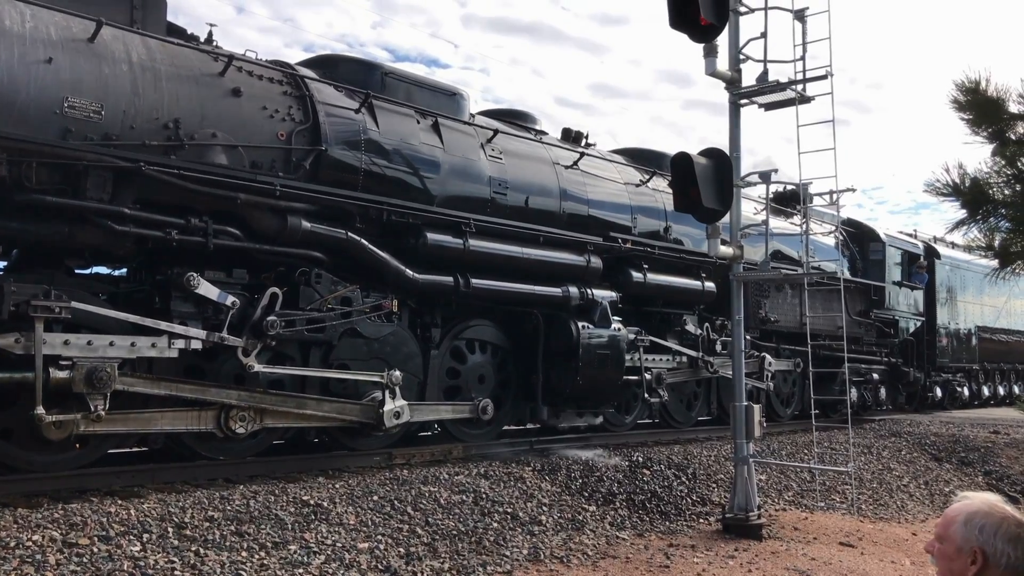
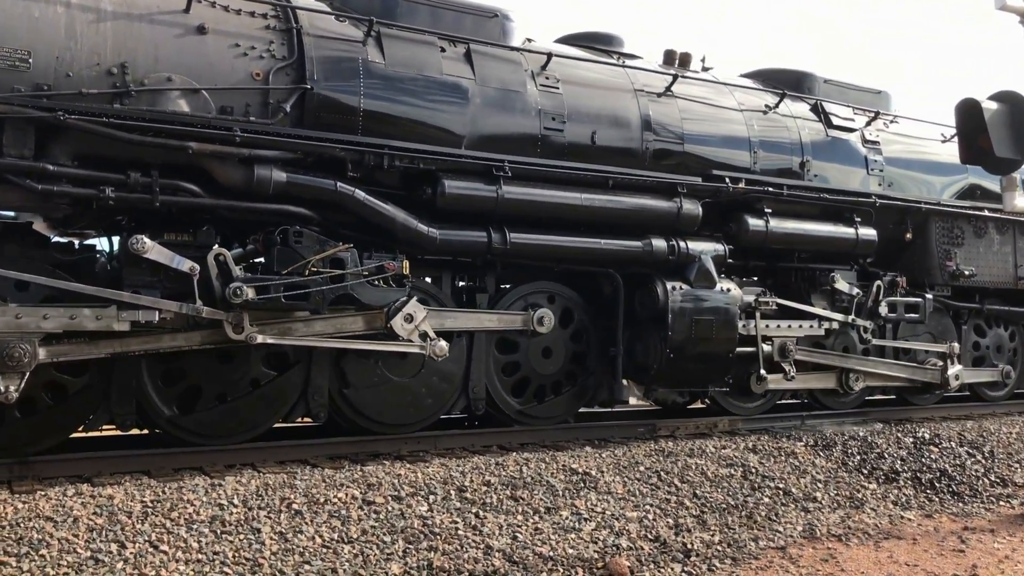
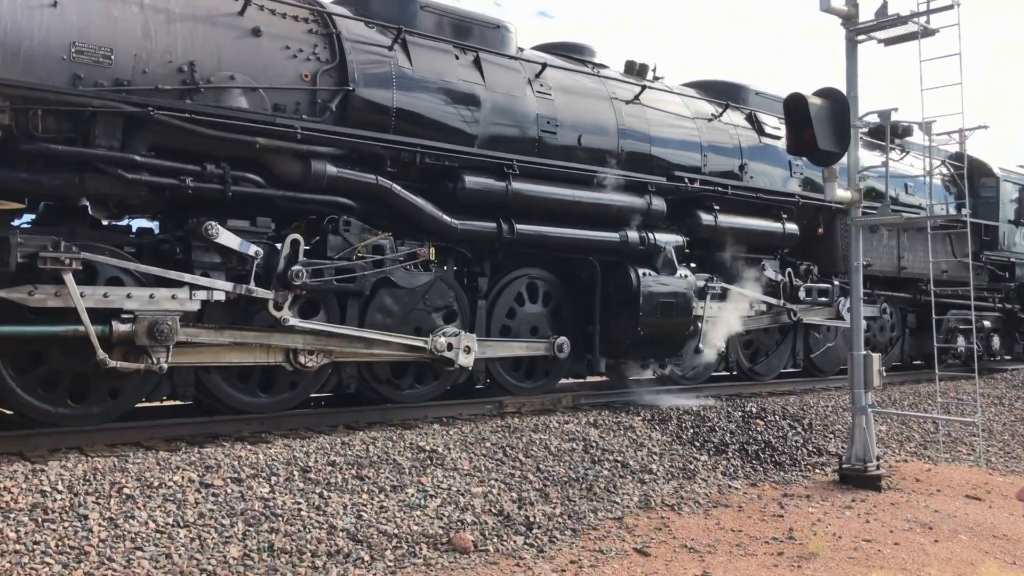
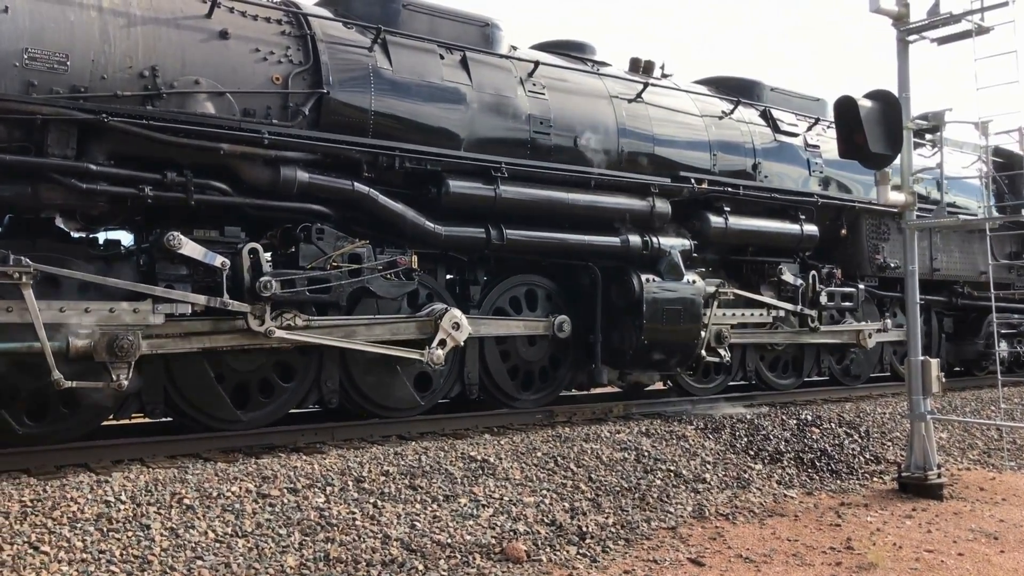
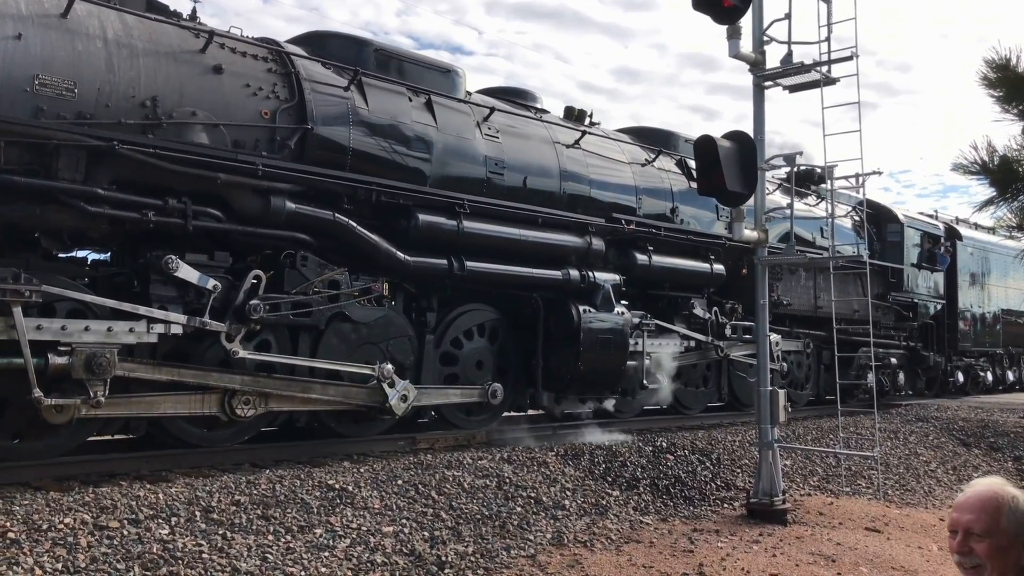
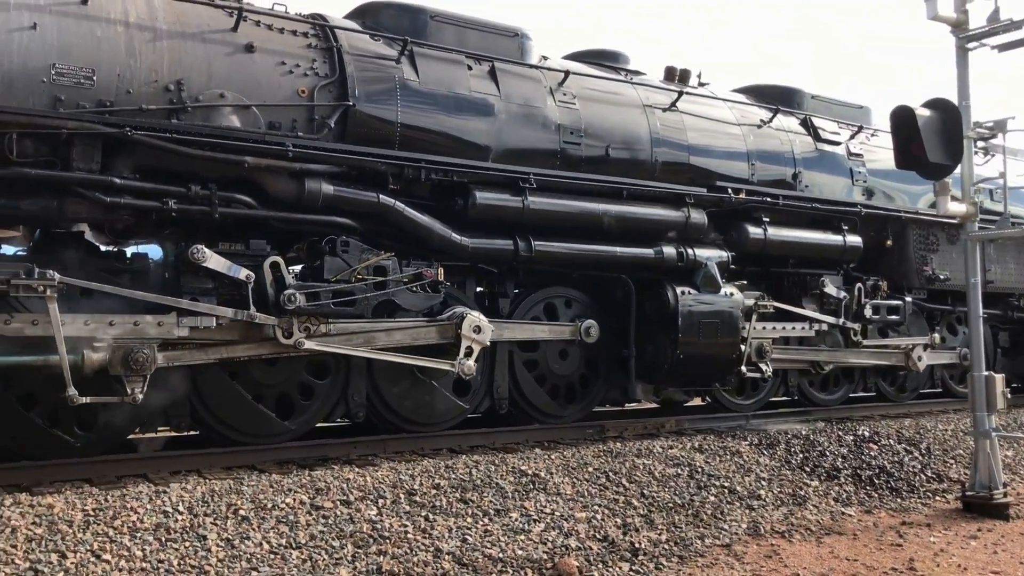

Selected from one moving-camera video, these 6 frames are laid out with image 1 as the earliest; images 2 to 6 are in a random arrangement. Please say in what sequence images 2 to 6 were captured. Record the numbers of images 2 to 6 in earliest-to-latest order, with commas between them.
5, 3, 4, 6, 2
